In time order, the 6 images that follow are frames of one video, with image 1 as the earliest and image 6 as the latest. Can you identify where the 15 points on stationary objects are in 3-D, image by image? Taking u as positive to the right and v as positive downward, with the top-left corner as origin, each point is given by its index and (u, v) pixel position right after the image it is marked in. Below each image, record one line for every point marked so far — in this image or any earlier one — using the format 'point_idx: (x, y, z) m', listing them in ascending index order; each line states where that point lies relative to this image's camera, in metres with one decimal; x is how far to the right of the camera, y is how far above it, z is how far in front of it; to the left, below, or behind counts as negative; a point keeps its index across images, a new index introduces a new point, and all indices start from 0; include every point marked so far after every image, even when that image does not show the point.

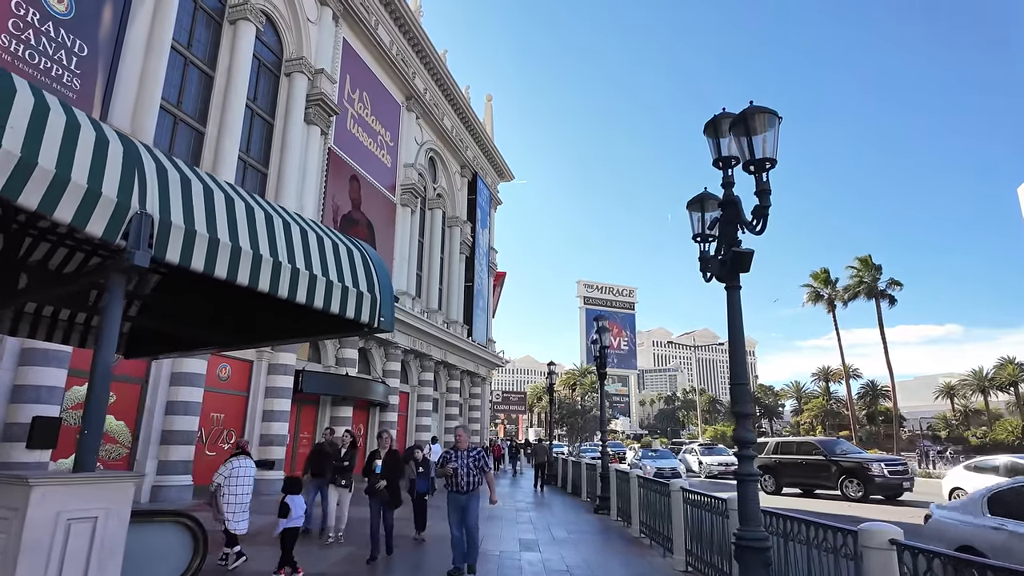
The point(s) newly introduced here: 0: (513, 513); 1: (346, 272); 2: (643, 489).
0: (0.0, -5.1, +13.2) m
1: (-1.7, +0.2, +6.0) m
2: (+2.4, -3.5, +10.3) m
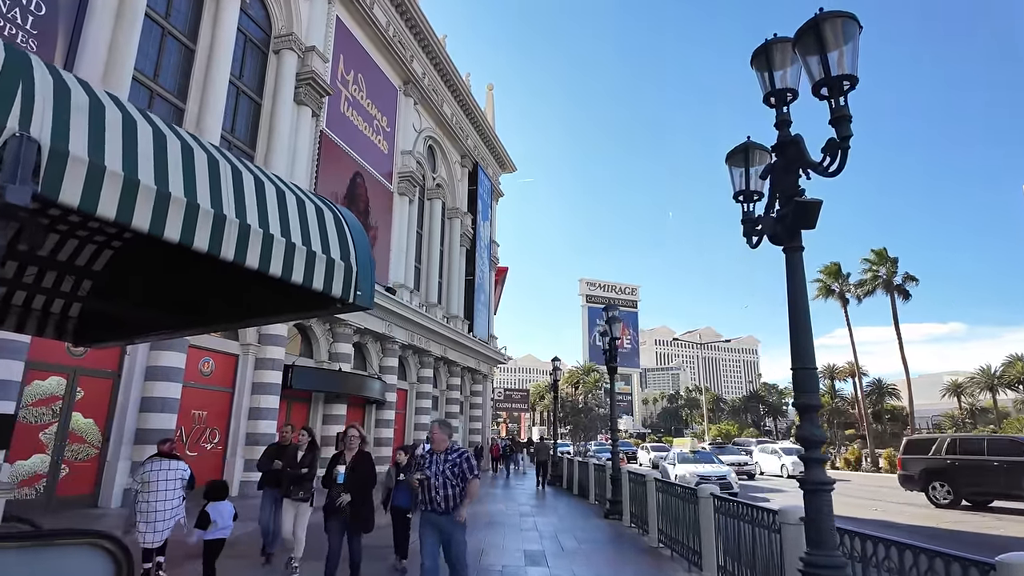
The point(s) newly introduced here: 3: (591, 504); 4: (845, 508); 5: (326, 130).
0: (+0.1, -4.8, +12.1) m
1: (-1.6, +0.4, +4.9) m
2: (+2.4, -3.2, +9.2) m
3: (+2.0, -5.4, +14.8) m
4: (+8.9, -5.9, +15.8) m
5: (-6.0, +5.1, +19.0) m
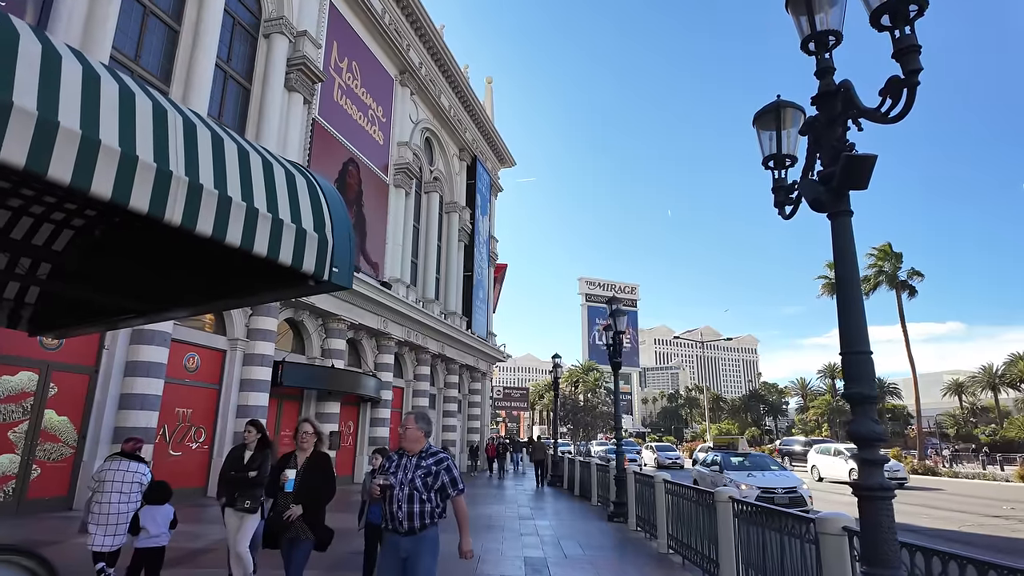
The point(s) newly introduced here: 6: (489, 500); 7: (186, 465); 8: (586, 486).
0: (+0.1, -4.6, +11.5) m
1: (-1.7, +0.6, +4.3) m
2: (+2.4, -3.1, +8.6) m
3: (+2.0, -5.3, +14.2) m
4: (+8.9, -5.7, +15.2) m
5: (-6.0, +5.3, +18.3) m
6: (-0.6, -5.5, +15.4) m
7: (-7.6, -4.1, +13.7) m
8: (+2.1, -5.7, +16.8) m
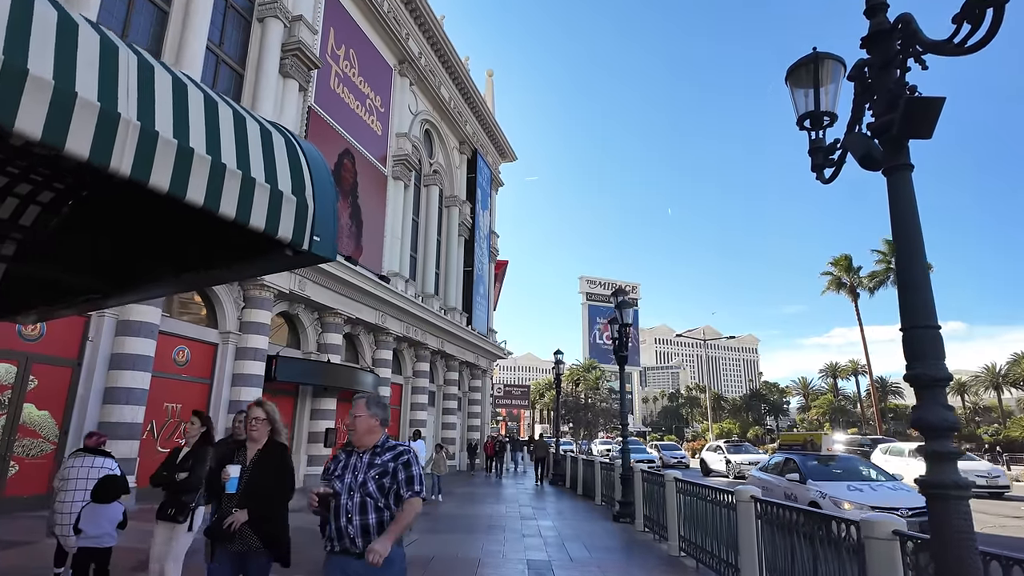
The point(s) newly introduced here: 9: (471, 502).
0: (+0.1, -4.4, +11.0) m
1: (-1.6, +0.8, +3.7) m
2: (+2.4, -2.9, +8.1) m
3: (+2.0, -5.1, +13.7) m
4: (+8.9, -5.5, +14.7) m
5: (-6.0, +5.5, +17.8) m
6: (-0.6, -5.3, +14.9) m
7: (-7.6, -3.9, +13.2) m
8: (+2.1, -5.5, +16.3) m
9: (-1.0, -5.1, +14.0) m
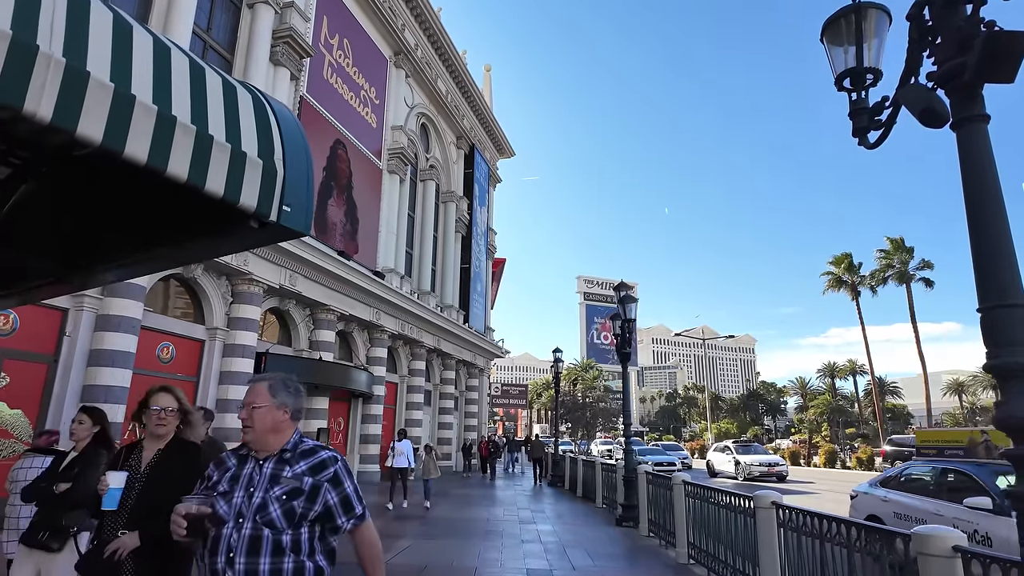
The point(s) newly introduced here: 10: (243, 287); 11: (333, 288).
0: (+0.1, -4.3, +10.5) m
1: (-1.6, +0.9, +3.2) m
2: (+2.4, -2.8, +7.6) m
3: (+1.9, -4.9, +13.2) m
4: (+8.9, -5.4, +14.2) m
5: (-6.0, +5.6, +17.3) m
6: (-0.7, -5.2, +14.3) m
7: (-7.6, -3.8, +12.7) m
8: (+2.1, -5.3, +15.8) m
9: (-1.0, -5.0, +13.5) m
10: (-6.7, 0.0, +14.6) m
11: (-5.4, 0.0, +17.7) m
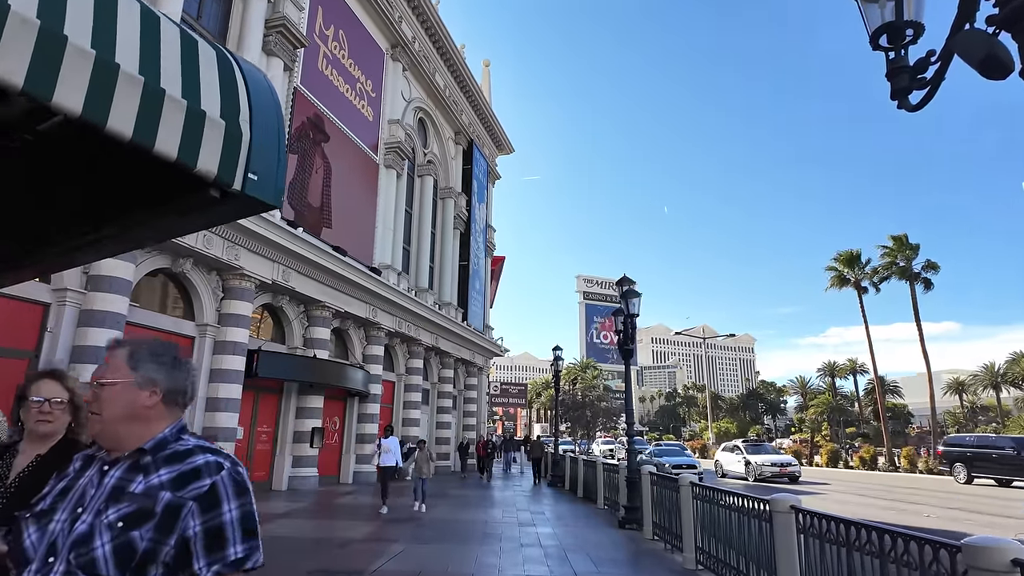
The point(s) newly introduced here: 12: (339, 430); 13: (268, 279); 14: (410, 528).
0: (+0.1, -4.2, +10.1) m
1: (-1.6, +1.0, +2.8) m
2: (+2.4, -2.6, +7.2) m
3: (+1.9, -4.8, +12.8) m
4: (+8.9, -5.3, +13.8) m
5: (-6.1, +5.8, +16.9) m
6: (-0.7, -5.1, +14.0) m
7: (-7.7, -3.7, +12.3) m
8: (+2.1, -5.2, +15.4) m
9: (-1.1, -4.9, +13.1) m
10: (-6.7, +0.1, +14.2) m
11: (-5.4, +0.1, +17.3) m
12: (-5.6, -4.6, +19.2) m
13: (-6.2, +0.2, +14.9) m
14: (-1.8, -4.1, +10.1) m
